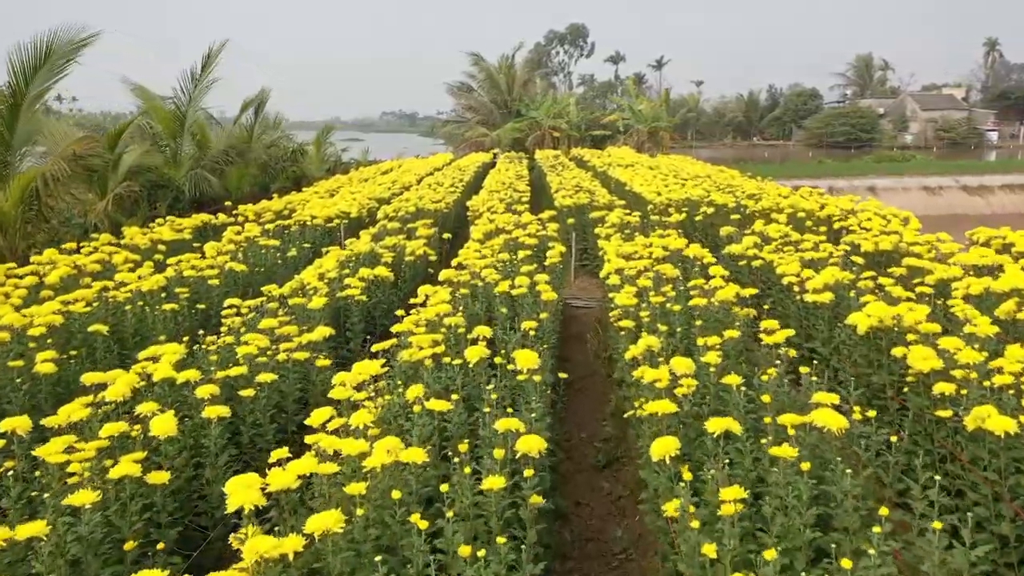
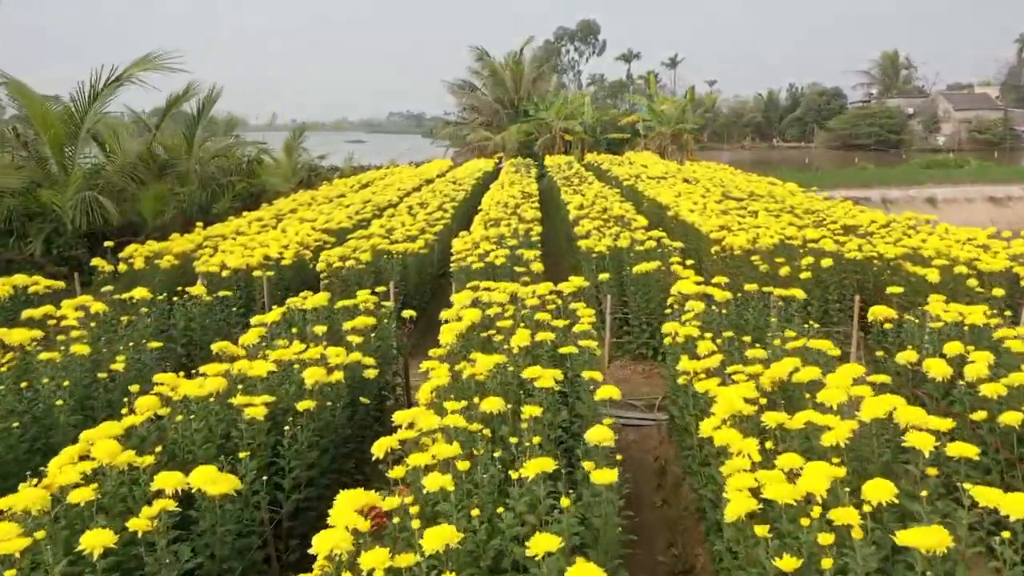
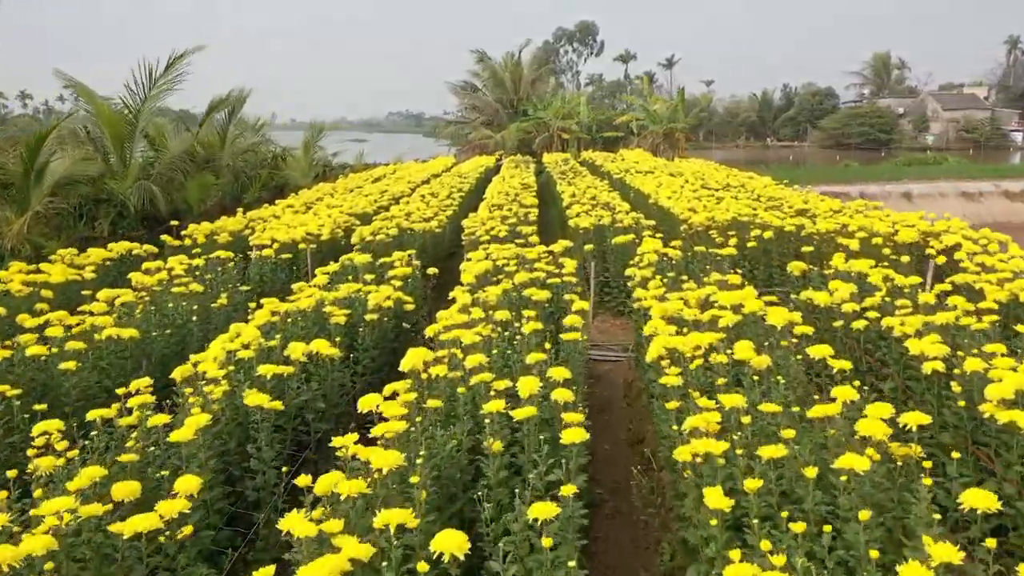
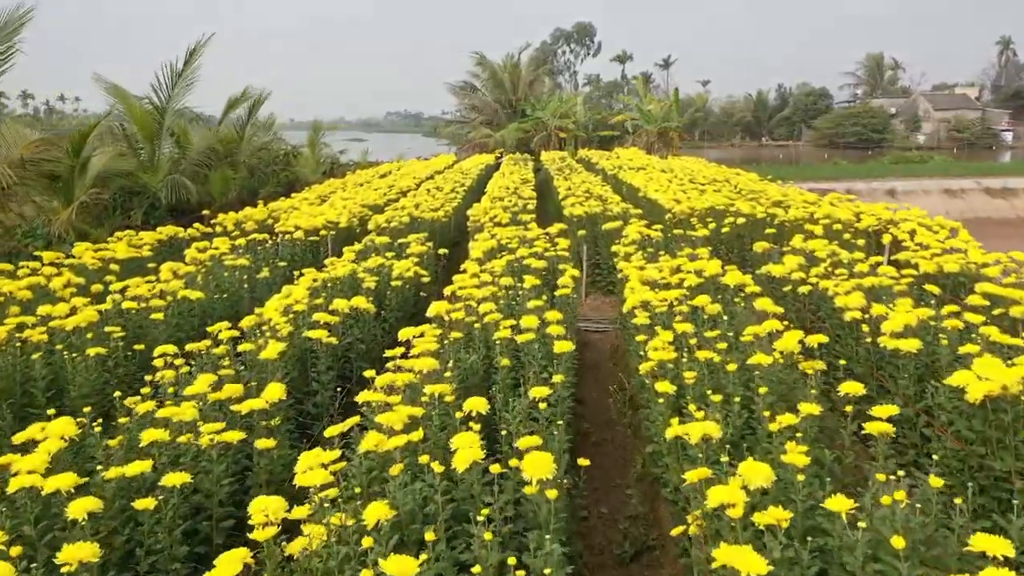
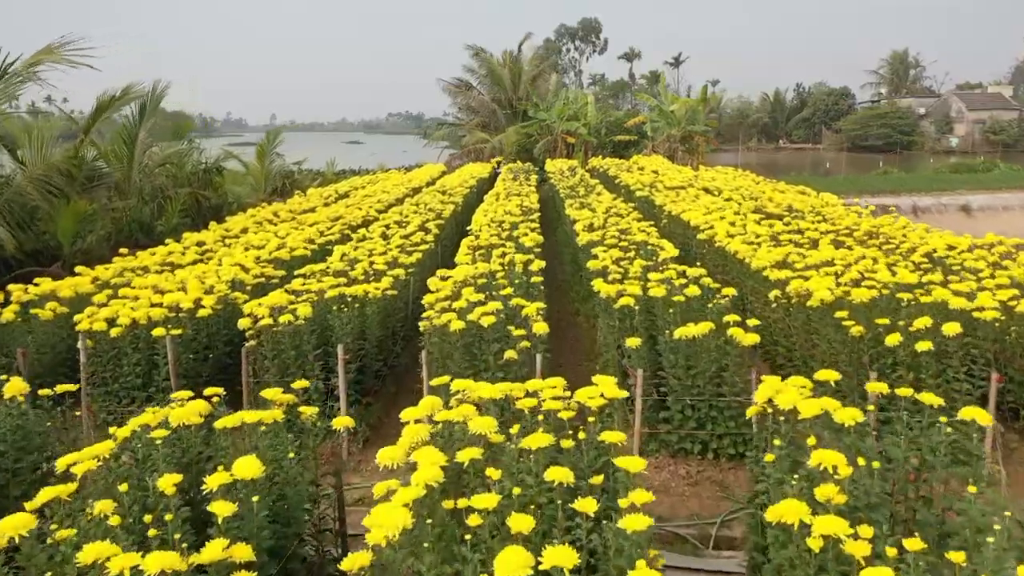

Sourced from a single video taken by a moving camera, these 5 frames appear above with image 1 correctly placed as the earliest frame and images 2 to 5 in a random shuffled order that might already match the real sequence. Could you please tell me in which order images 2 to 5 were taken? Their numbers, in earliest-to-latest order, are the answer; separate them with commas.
4, 3, 2, 5
